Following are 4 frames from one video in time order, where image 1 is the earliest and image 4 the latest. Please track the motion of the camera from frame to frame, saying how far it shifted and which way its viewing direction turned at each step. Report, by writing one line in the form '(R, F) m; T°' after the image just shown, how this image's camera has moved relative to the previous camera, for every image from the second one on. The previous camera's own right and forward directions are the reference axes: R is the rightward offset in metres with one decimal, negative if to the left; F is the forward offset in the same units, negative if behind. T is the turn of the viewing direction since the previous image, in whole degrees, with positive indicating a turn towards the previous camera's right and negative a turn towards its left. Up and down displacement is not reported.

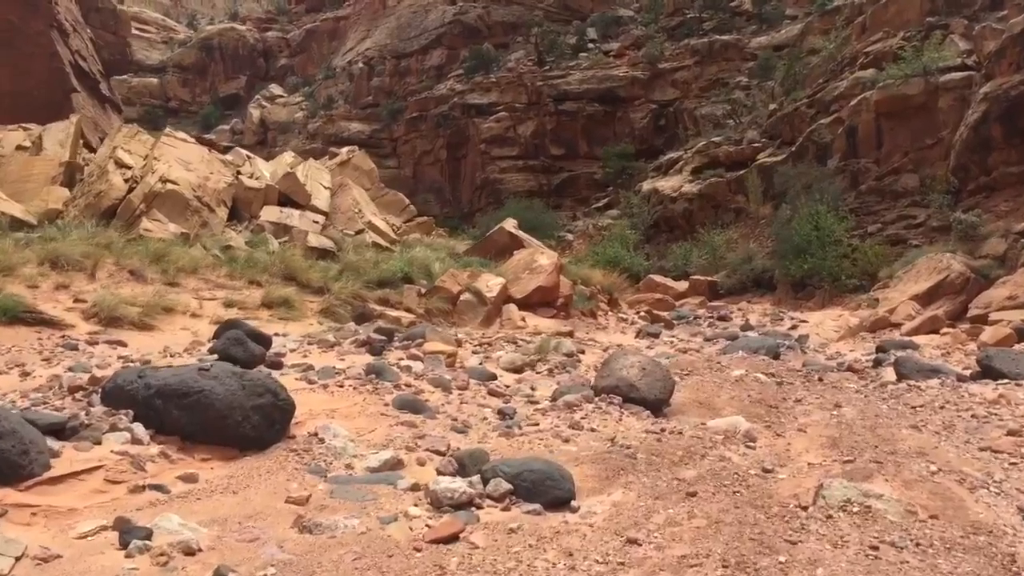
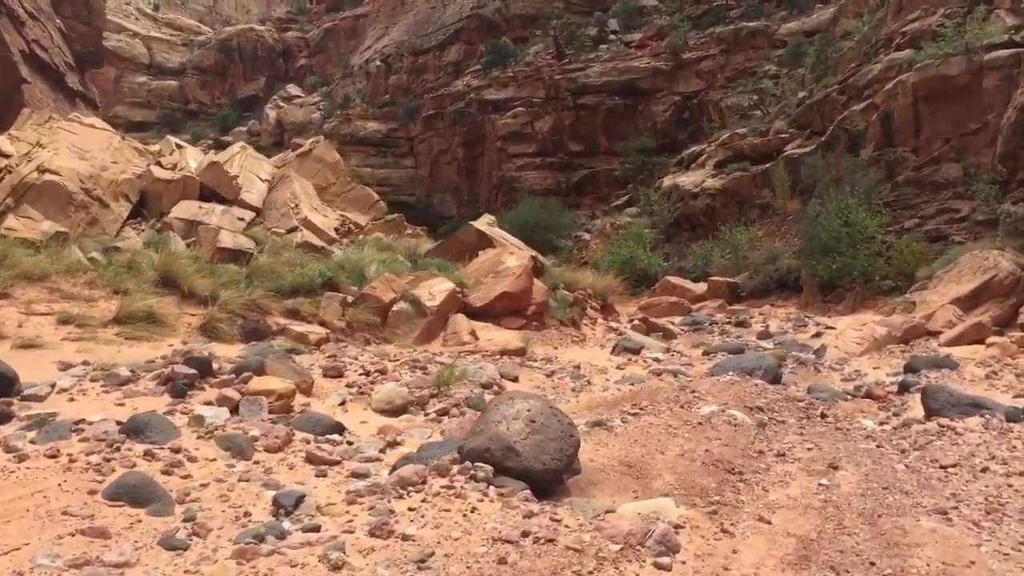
(+0.8, +1.5) m; -3°
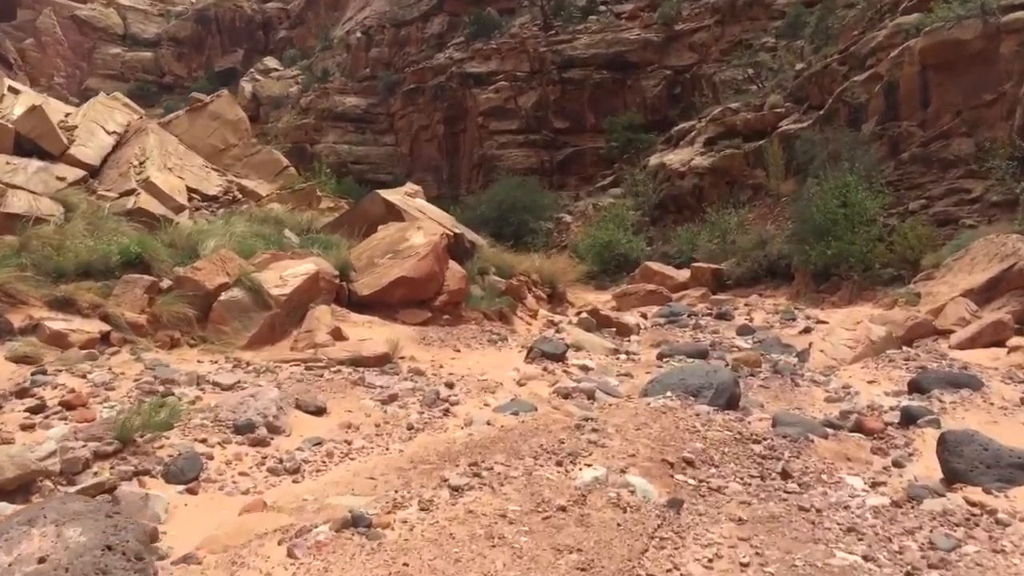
(+0.8, +1.8) m; 0°
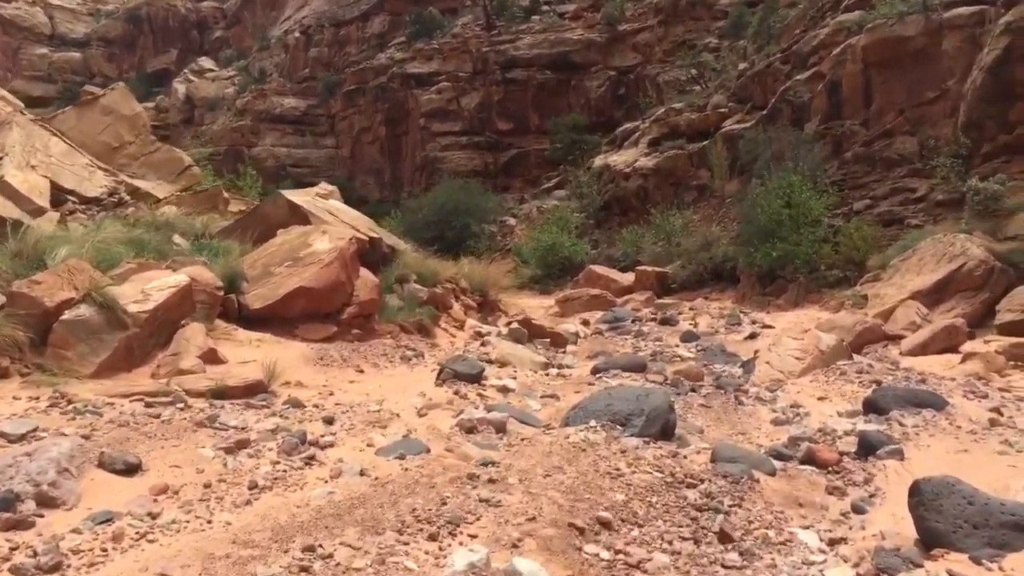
(+0.3, +0.7) m; +3°
